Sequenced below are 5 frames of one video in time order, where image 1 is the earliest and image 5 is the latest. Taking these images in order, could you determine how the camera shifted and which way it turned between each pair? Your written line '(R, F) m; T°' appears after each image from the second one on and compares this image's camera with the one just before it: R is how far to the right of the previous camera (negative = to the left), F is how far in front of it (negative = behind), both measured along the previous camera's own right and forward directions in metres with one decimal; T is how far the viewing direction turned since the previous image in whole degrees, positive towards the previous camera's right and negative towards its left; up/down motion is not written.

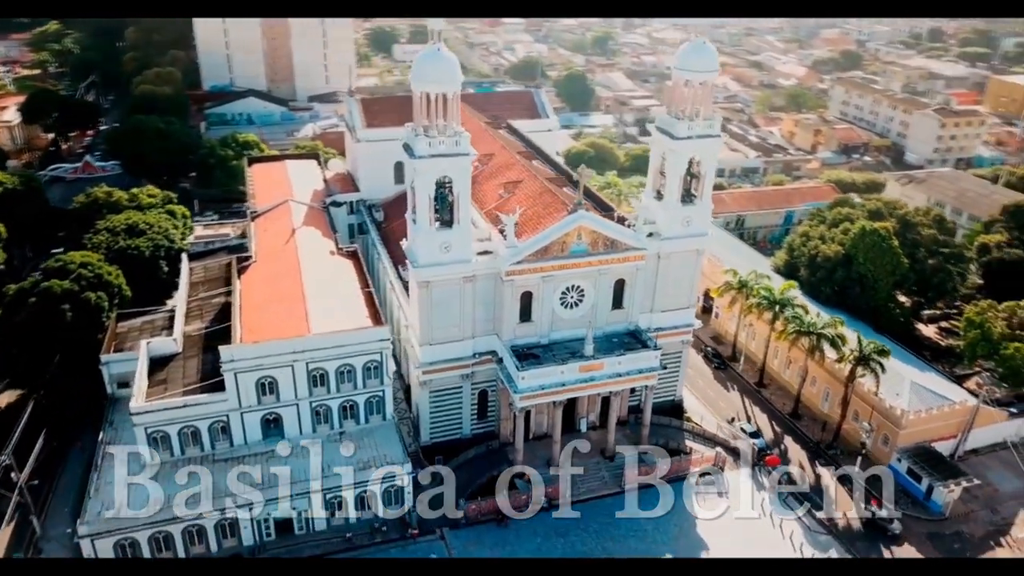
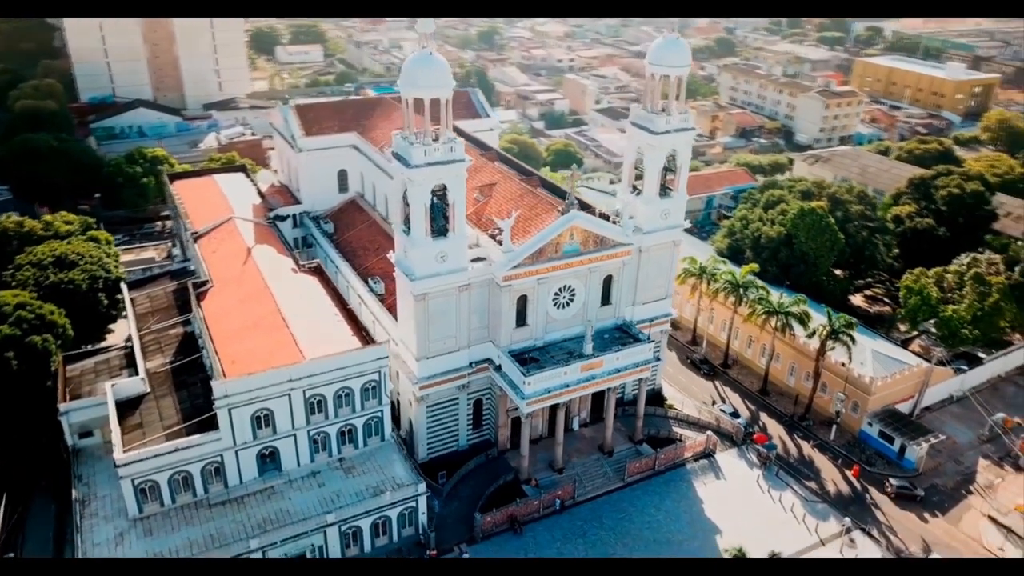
(-5.0, +1.0) m; +9°
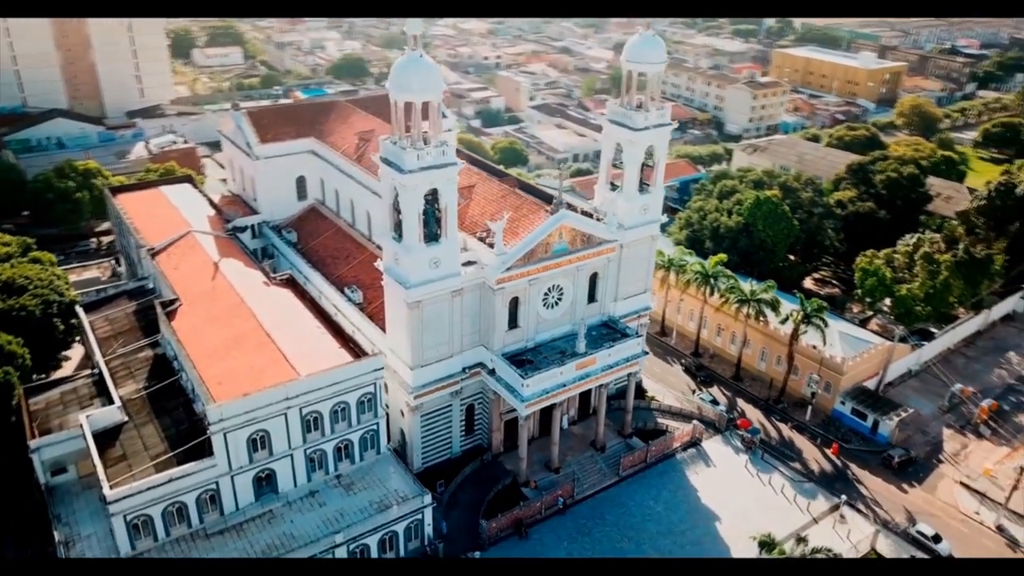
(-3.0, +0.5) m; +6°
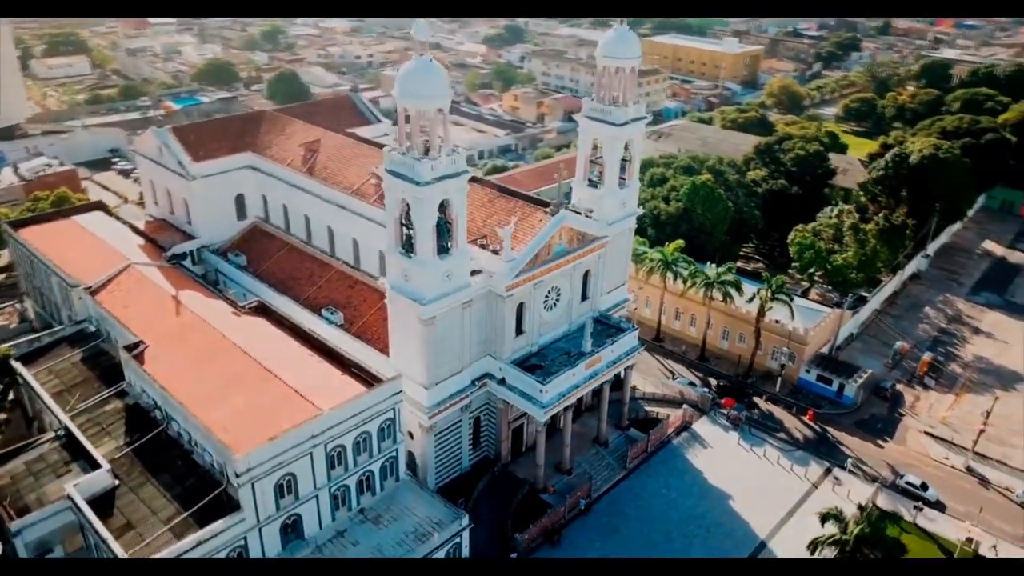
(-6.1, +1.3) m; +10°
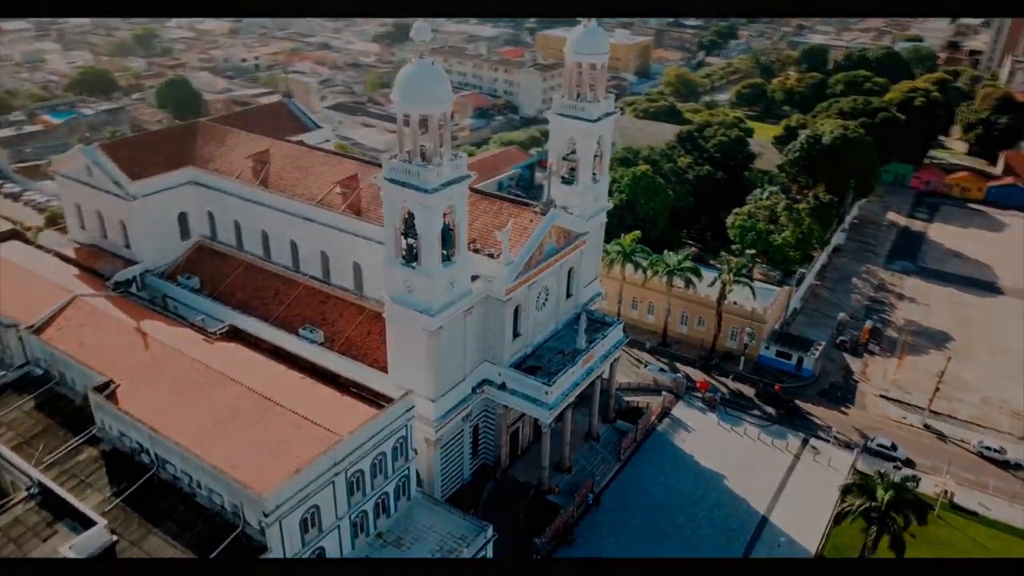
(-4.6, +0.8) m; +8°
